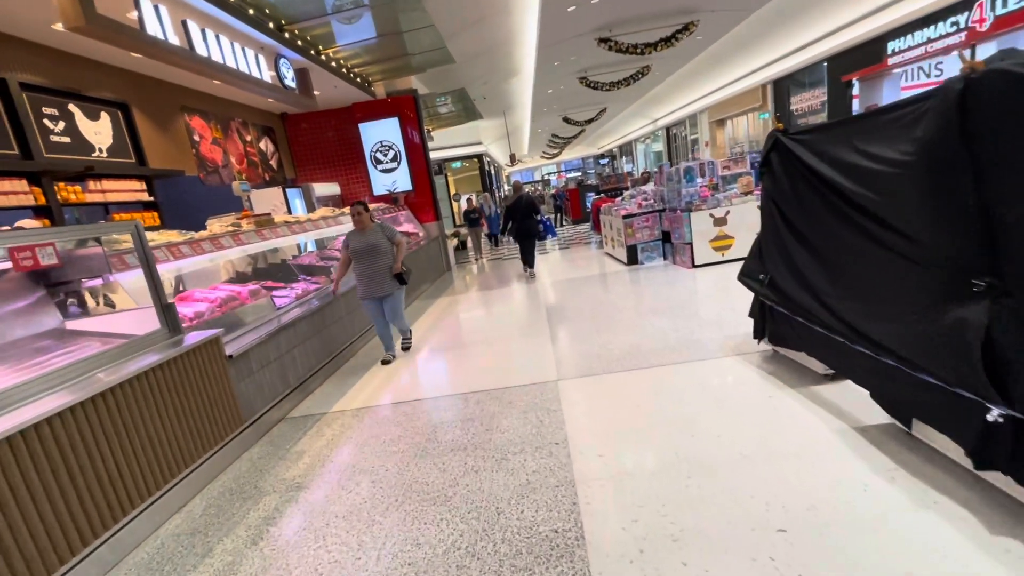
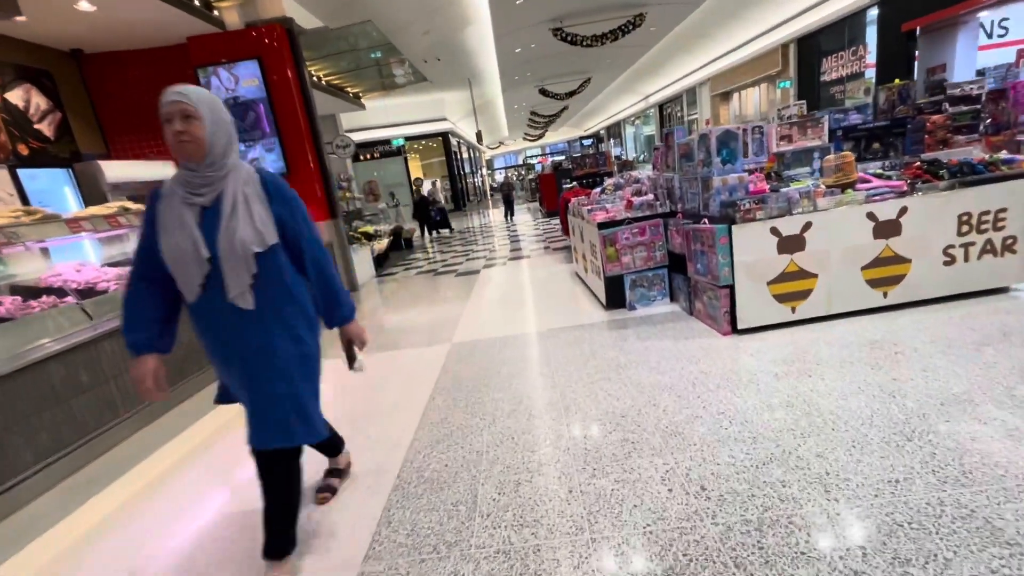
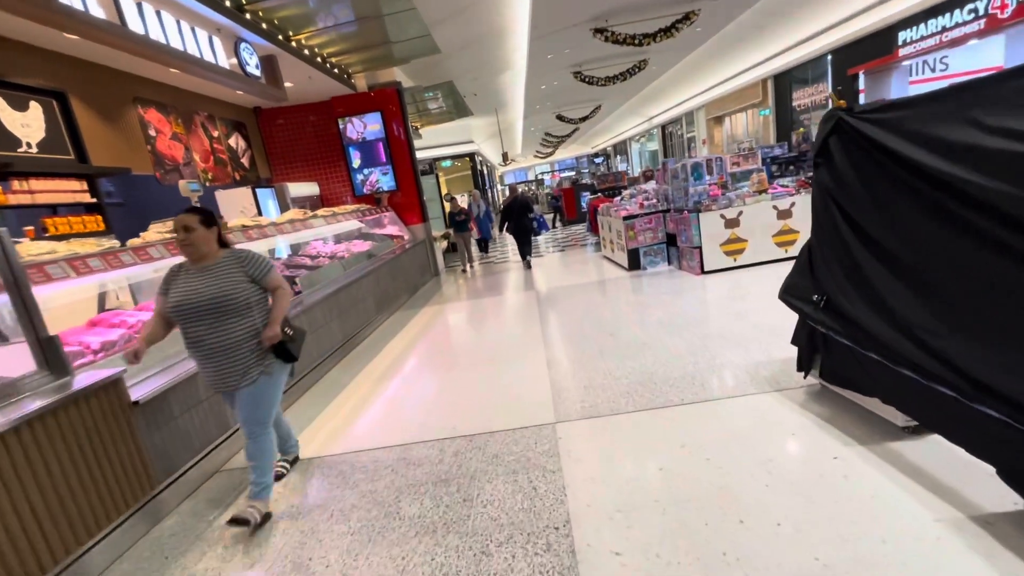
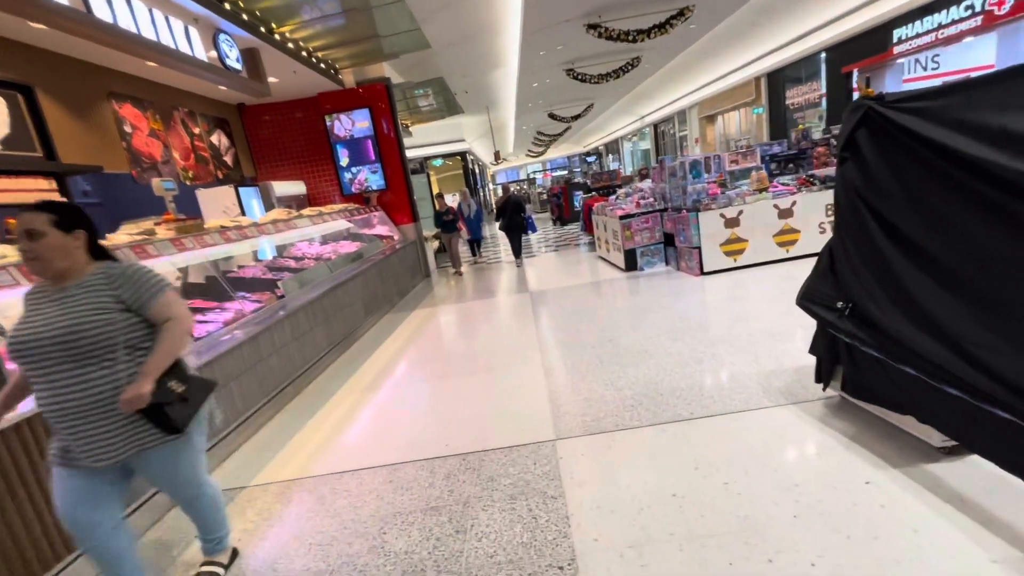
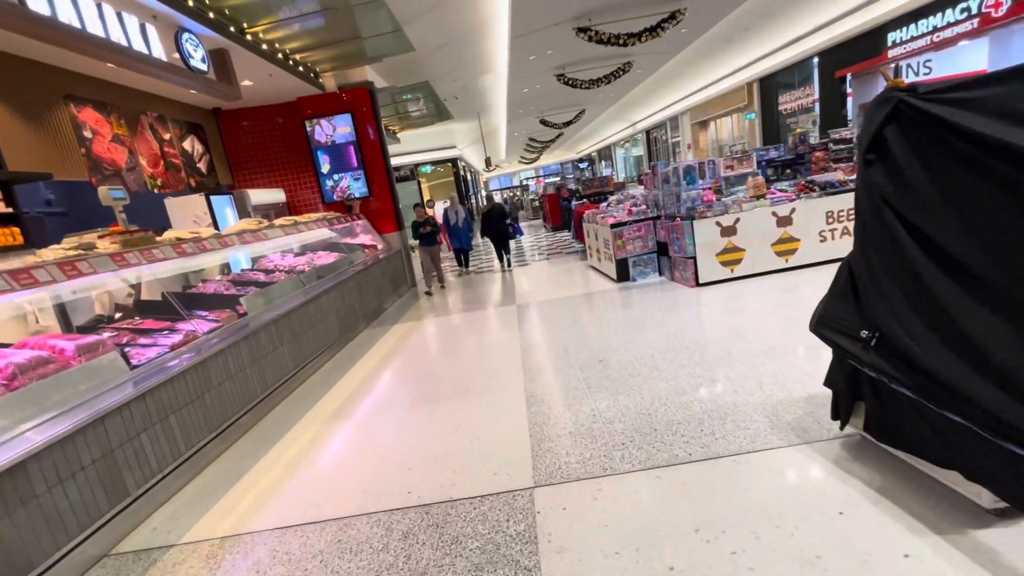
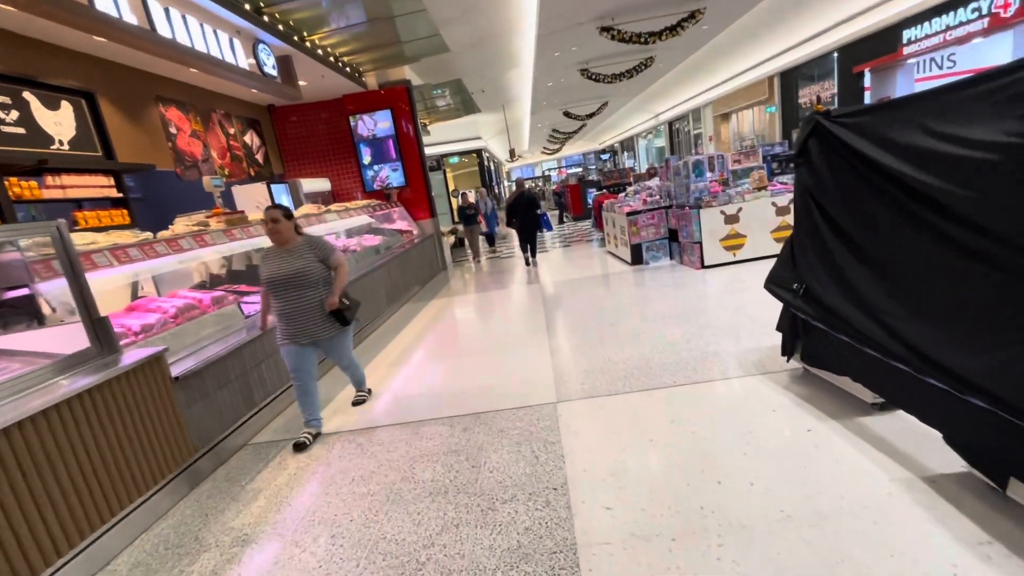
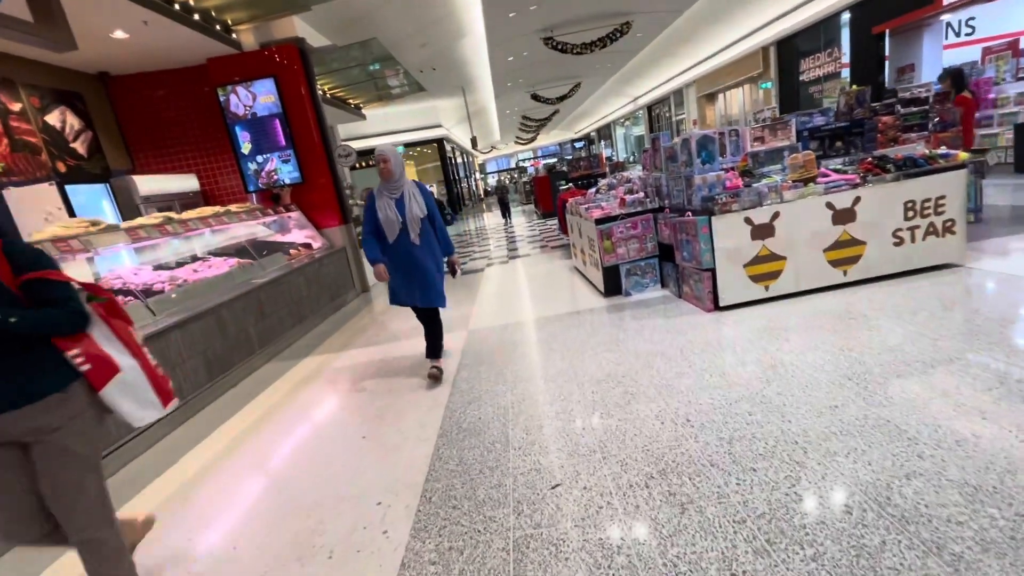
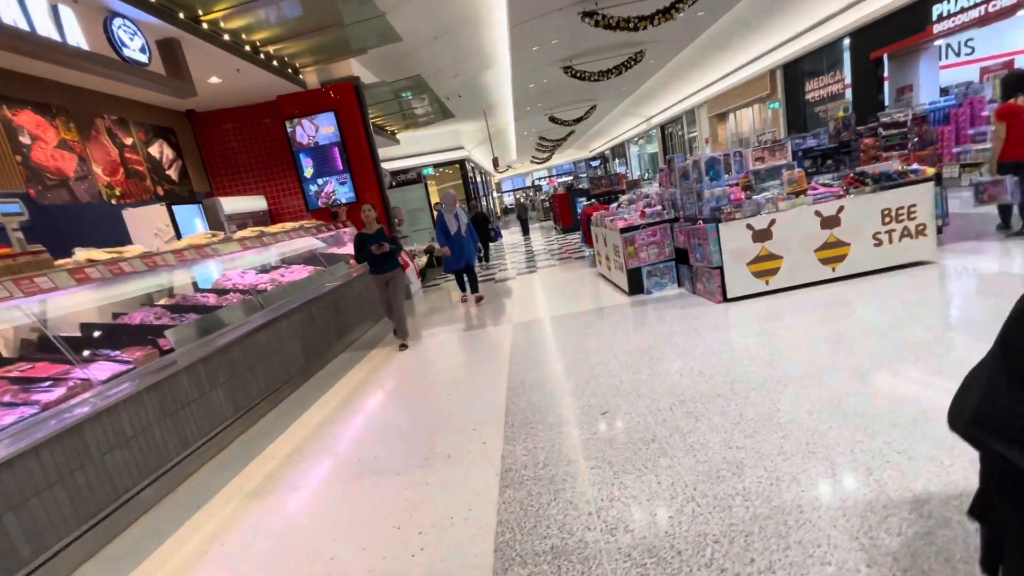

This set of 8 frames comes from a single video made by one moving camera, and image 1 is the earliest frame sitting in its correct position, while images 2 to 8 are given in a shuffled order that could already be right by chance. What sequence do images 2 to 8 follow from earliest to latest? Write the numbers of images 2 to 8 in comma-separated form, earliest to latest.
6, 3, 4, 5, 8, 7, 2
